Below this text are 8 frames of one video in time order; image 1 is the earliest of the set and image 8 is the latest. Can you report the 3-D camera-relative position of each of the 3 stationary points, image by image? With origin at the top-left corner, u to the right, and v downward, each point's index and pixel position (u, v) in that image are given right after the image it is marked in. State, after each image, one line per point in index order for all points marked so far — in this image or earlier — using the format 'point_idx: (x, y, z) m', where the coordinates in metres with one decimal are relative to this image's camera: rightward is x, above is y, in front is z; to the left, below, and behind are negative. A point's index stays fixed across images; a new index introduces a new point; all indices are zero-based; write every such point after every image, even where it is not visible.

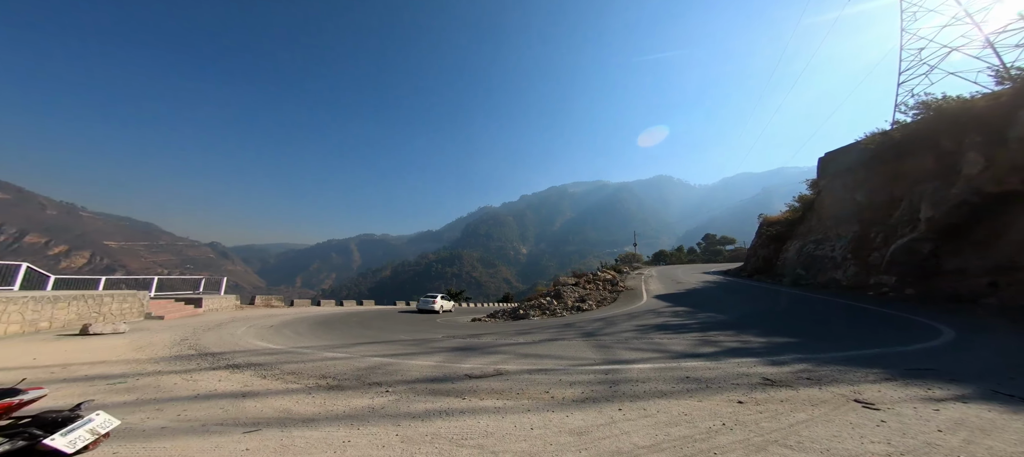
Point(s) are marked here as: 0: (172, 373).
0: (-6.7, -2.8, +7.2) m
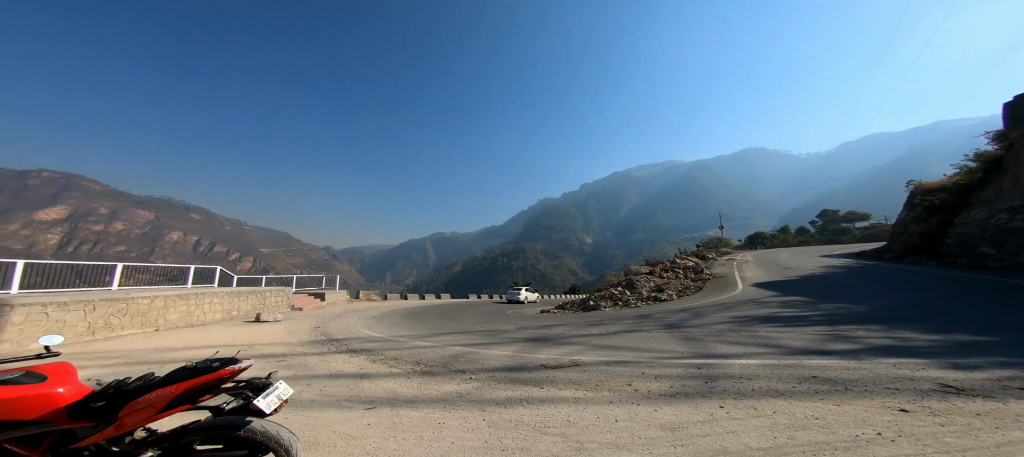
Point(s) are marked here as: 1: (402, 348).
0: (-5.0, -3.0, +8.3) m
1: (-3.0, -3.1, +9.1) m
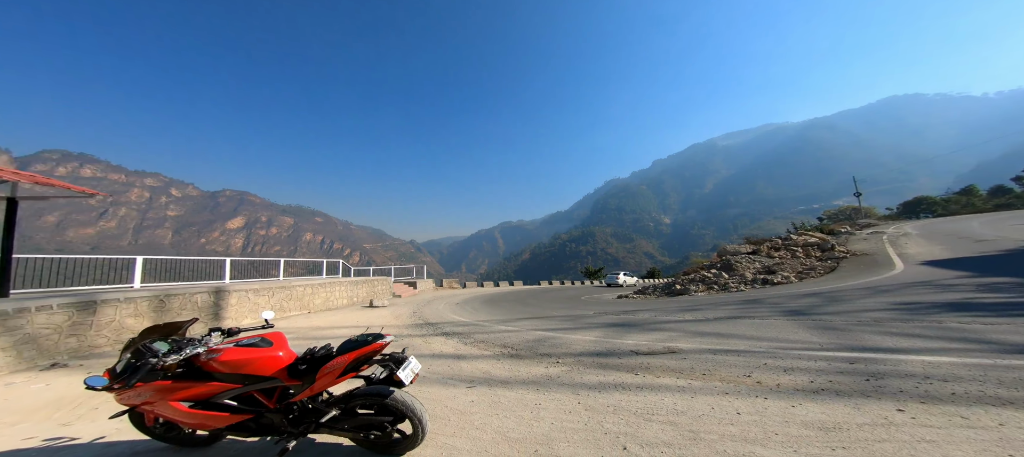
0: (-2.7, -2.8, +9.3) m
1: (-0.6, -2.8, +9.6) m
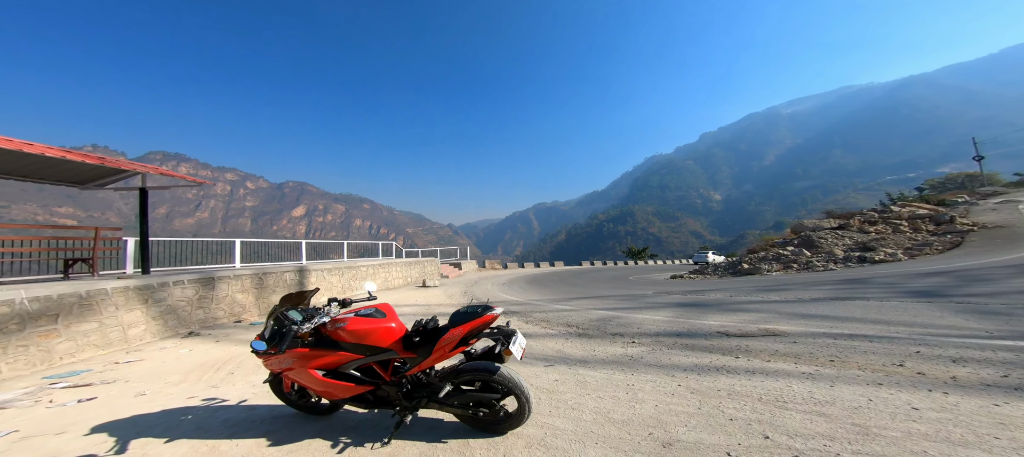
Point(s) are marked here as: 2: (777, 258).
0: (-1.1, -2.3, +9.6) m
1: (+1.0, -2.3, +9.7) m
2: (+8.6, -0.9, +11.4) m
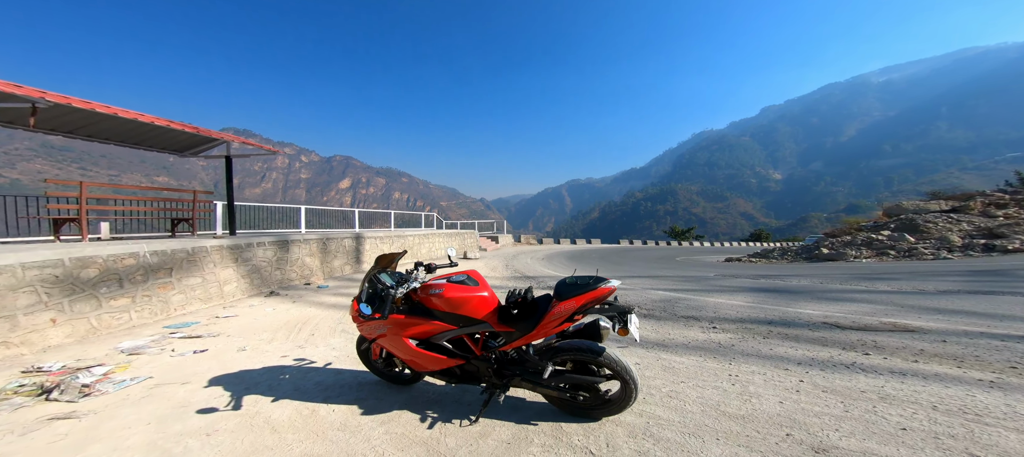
0: (+0.3, -1.6, +9.5) m
1: (+2.4, -1.6, +9.4) m
2: (+10.2, -0.4, +10.4) m
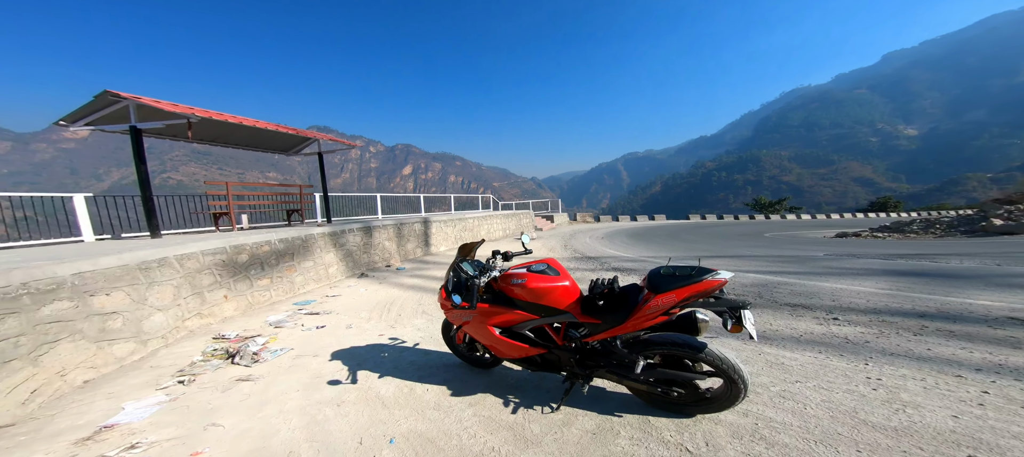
0: (+1.9, -1.1, +9.1) m
1: (+4.0, -1.0, +8.7) m
2: (+11.8, +0.4, +8.4) m
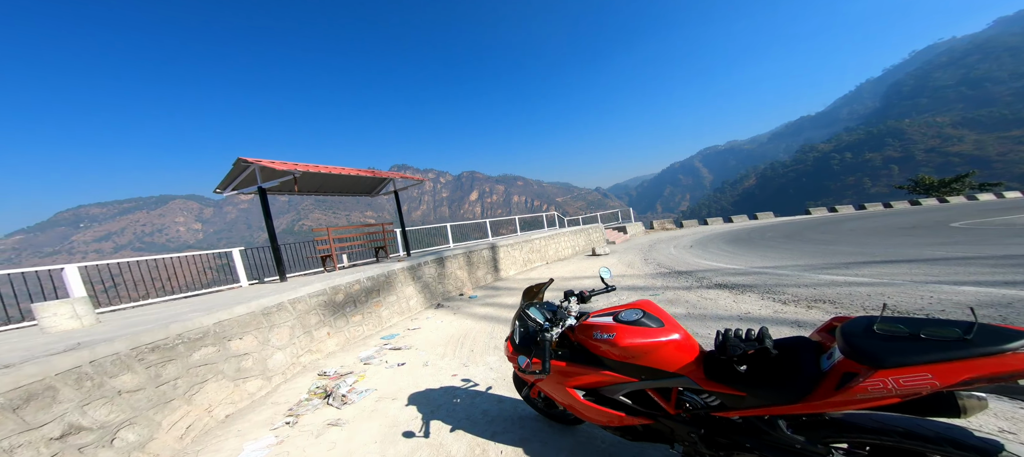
0: (+3.7, -1.3, +7.4) m
1: (+5.6, -1.0, +6.5) m
2: (+13.0, +1.2, +4.8) m
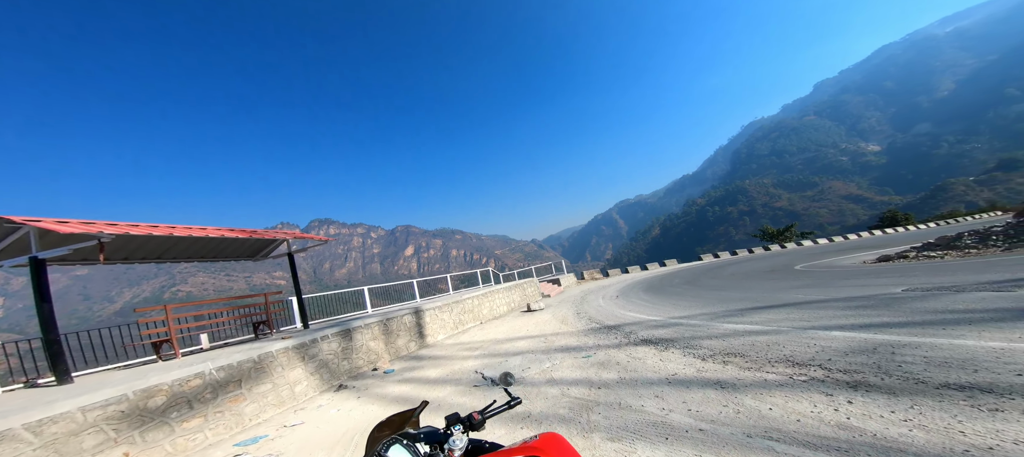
0: (+2.0, -2.4, +6.9) m
1: (+4.0, -2.0, +6.5) m
2: (+11.5, +0.6, +6.5) m
